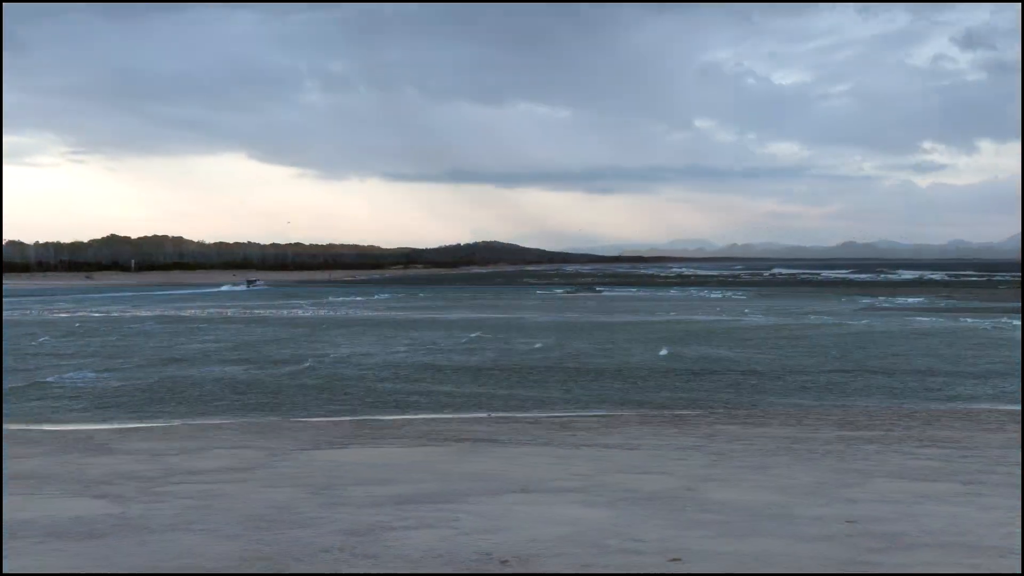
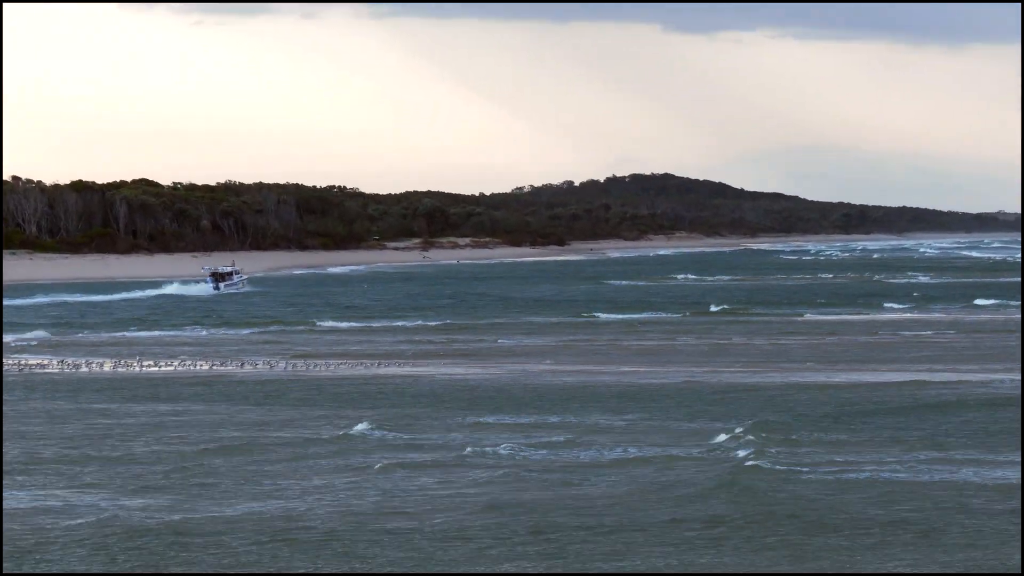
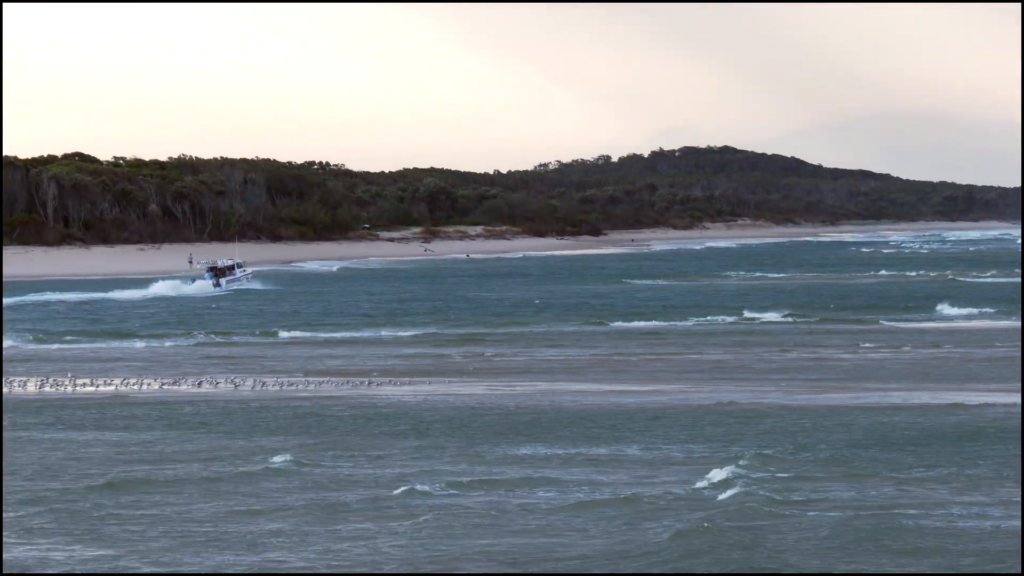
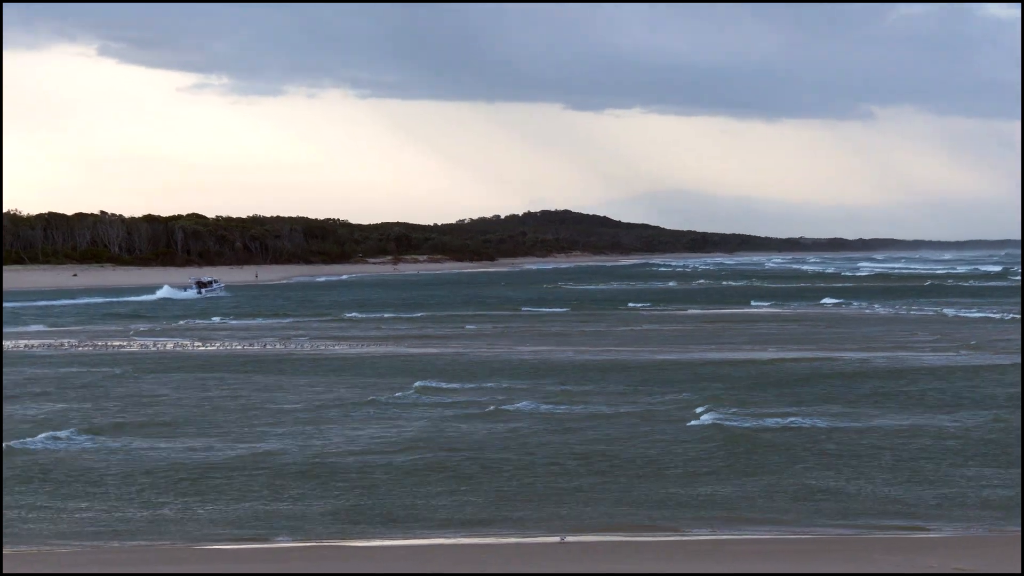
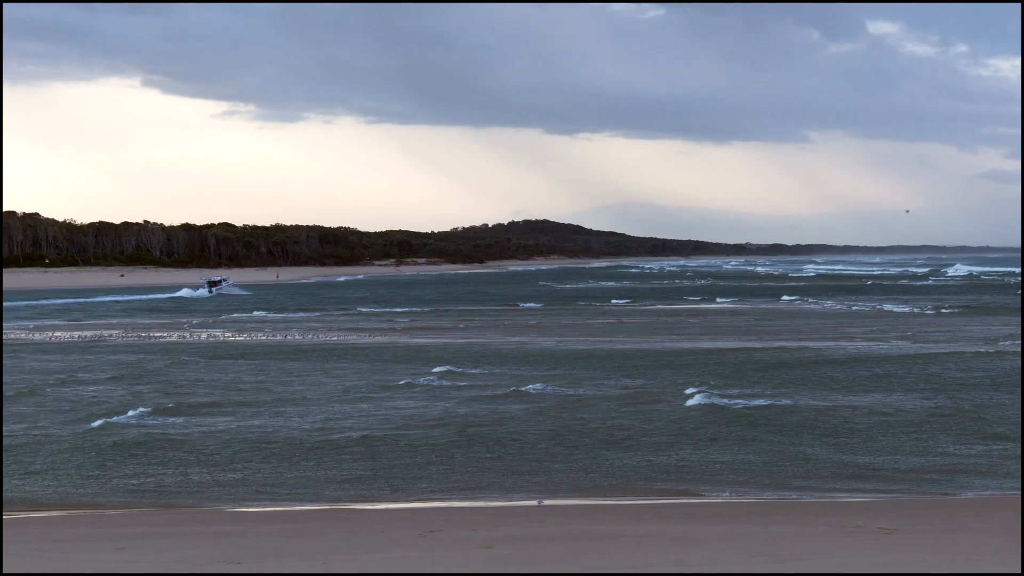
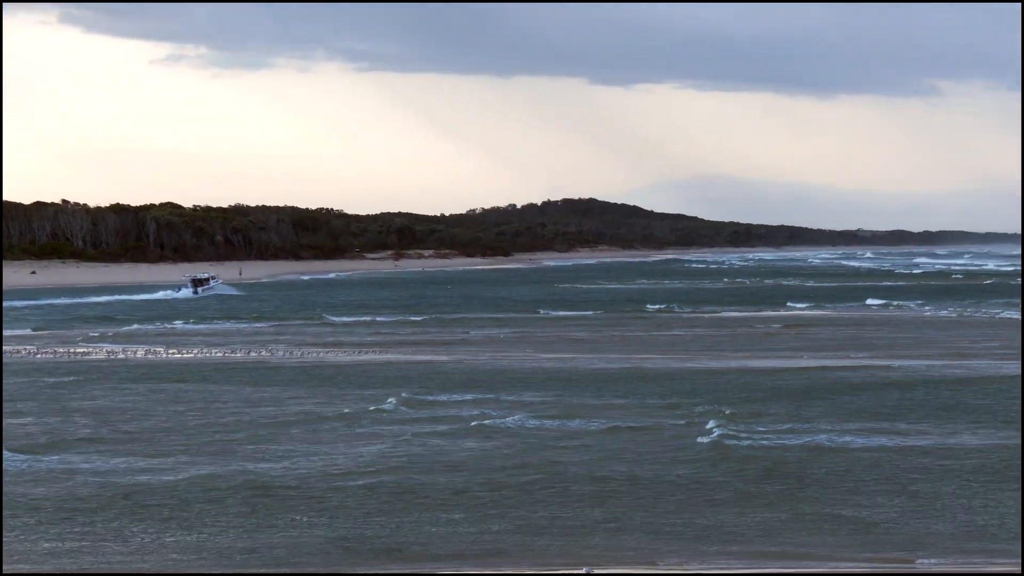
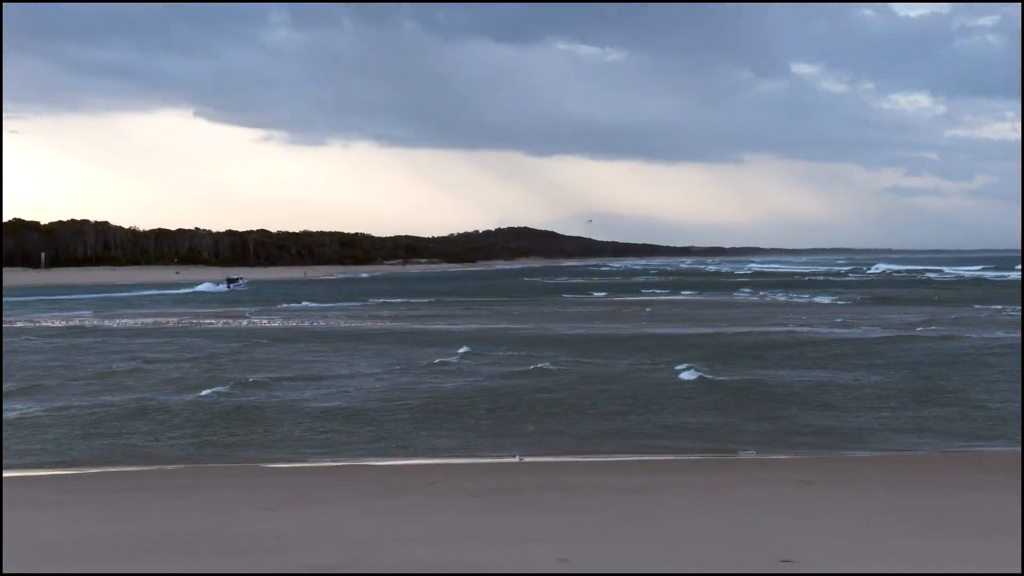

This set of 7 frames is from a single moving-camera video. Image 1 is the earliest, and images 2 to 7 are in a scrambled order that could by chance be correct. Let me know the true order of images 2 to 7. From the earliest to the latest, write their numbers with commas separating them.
7, 5, 4, 6, 2, 3
